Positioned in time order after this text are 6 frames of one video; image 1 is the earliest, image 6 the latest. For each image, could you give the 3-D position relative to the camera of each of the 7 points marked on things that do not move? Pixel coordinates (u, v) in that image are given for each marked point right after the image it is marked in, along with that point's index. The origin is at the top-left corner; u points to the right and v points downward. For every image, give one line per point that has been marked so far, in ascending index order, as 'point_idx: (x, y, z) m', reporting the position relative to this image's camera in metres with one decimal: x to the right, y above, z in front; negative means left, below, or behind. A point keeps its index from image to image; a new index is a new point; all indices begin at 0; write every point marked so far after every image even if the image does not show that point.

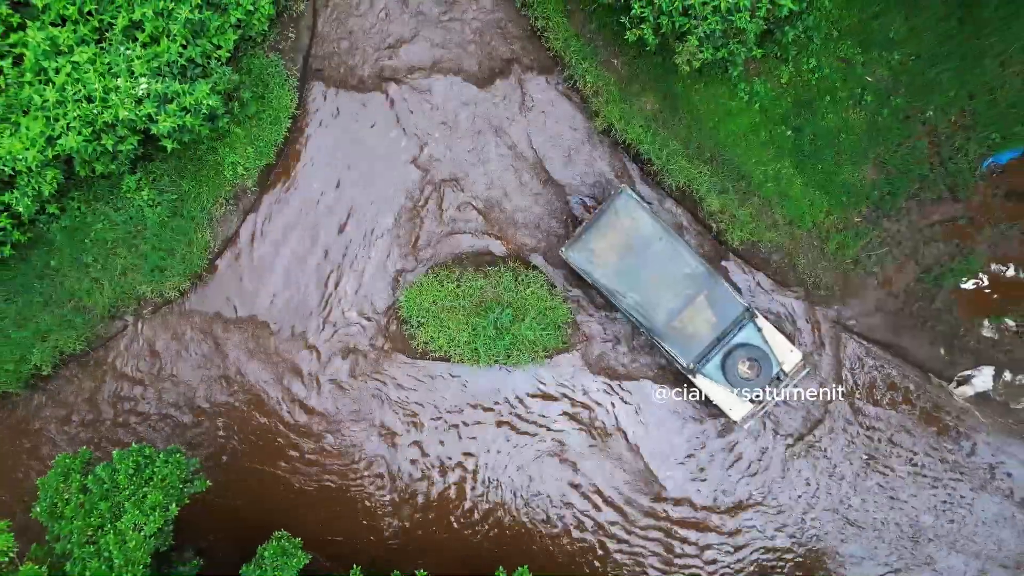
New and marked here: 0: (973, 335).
0: (+6.4, -0.6, +7.8) m
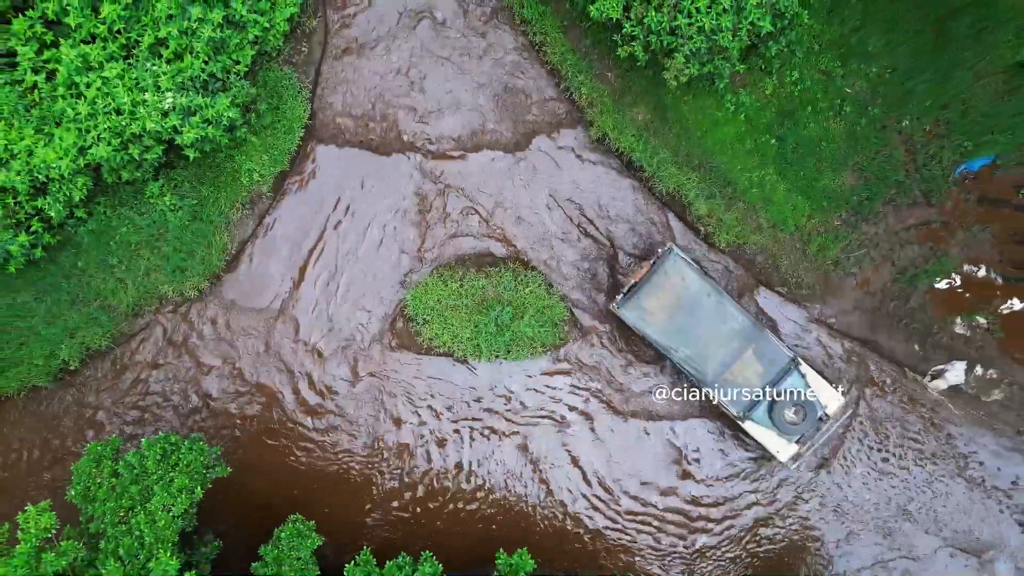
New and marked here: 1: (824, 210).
0: (+6.4, -0.6, +8.3) m
1: (+4.6, +1.1, +8.2) m
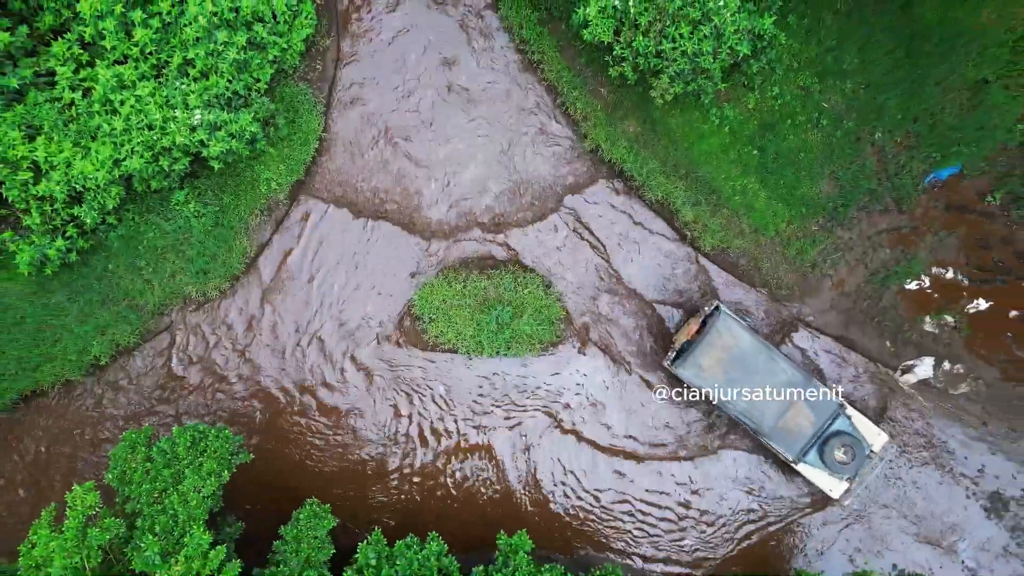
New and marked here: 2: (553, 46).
0: (+6.4, -0.6, +8.9) m
1: (+4.6, +1.1, +8.8) m
2: (+0.6, +3.7, +8.7) m
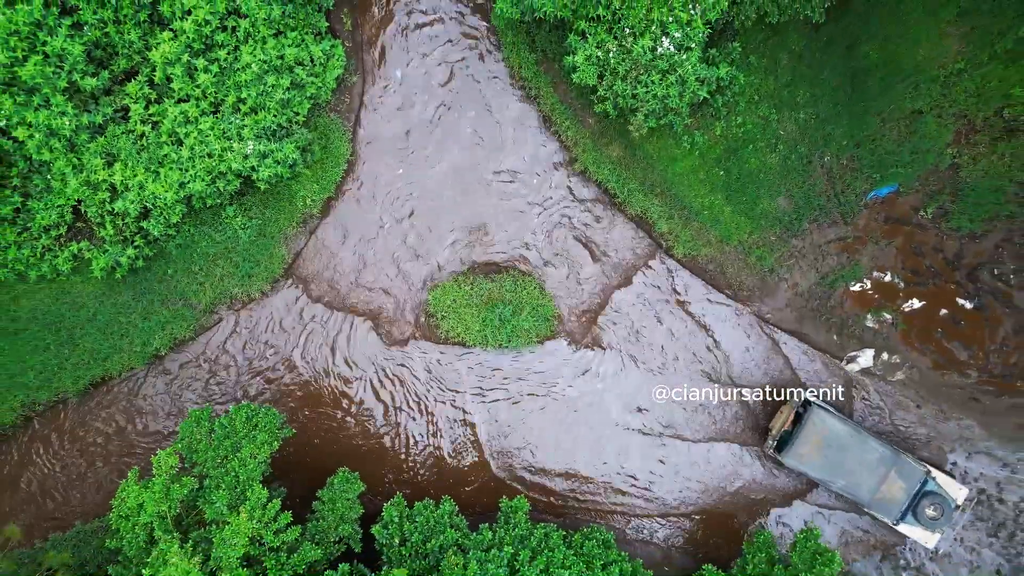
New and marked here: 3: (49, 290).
0: (+6.4, -0.7, +10.3) m
1: (+4.6, +1.1, +10.3) m
2: (+0.7, +3.7, +10.1) m
3: (-8.1, 0.0, +9.8) m
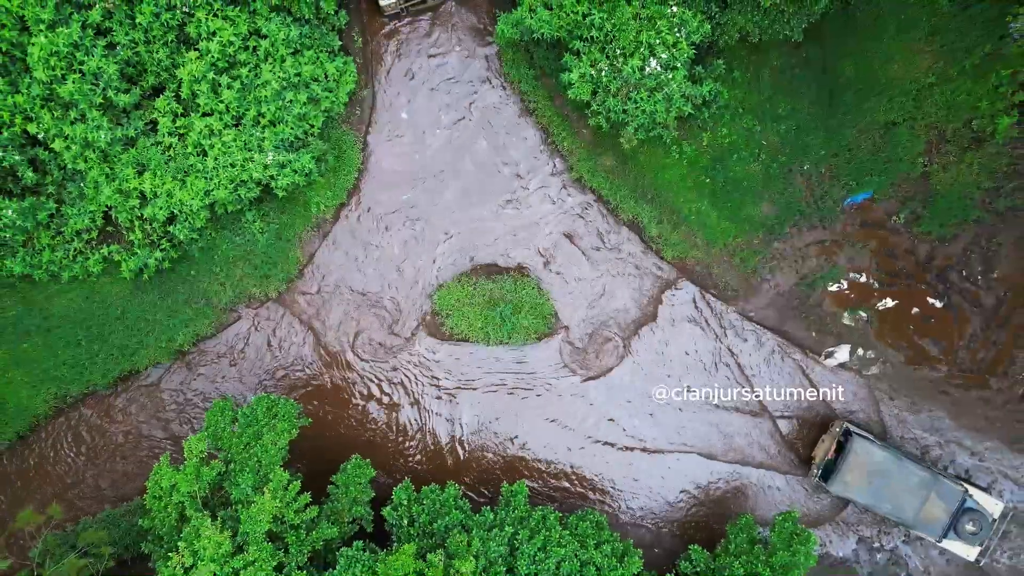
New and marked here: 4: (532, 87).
0: (+6.4, -0.7, +11.1) m
1: (+4.6, +1.1, +11.0) m
2: (+0.7, +3.7, +10.8) m
3: (-8.1, 0.0, +10.5) m
4: (+0.4, +3.9, +10.8) m
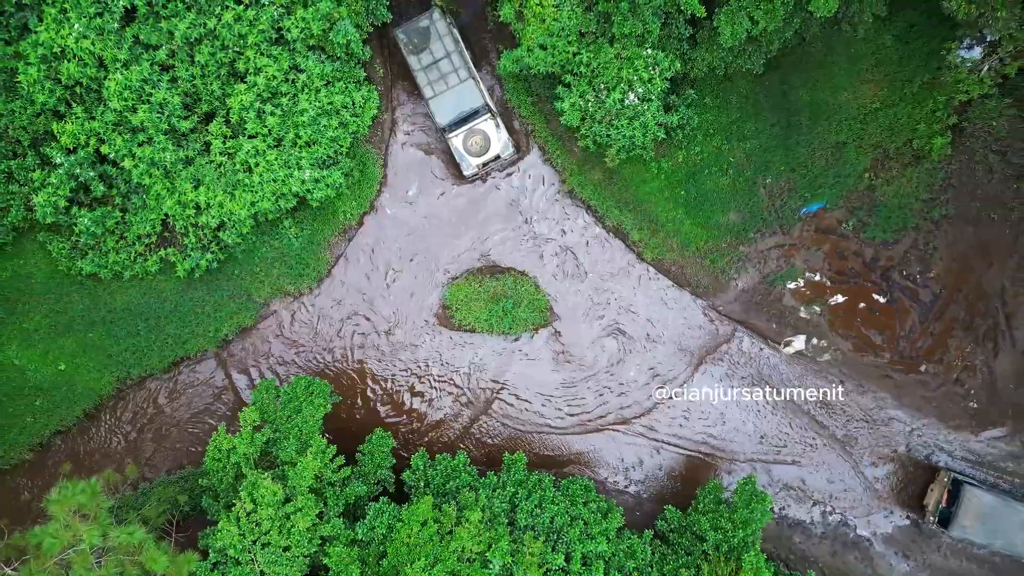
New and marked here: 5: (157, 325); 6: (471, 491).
0: (+6.4, -0.6, +12.7) m
1: (+4.6, +1.2, +12.7) m
2: (+0.7, +3.8, +12.5) m
3: (-8.1, 0.0, +12.2) m
4: (+0.4, +3.9, +12.5) m
5: (-7.8, -0.8, +12.3) m
6: (-0.8, -3.9, +10.8) m
